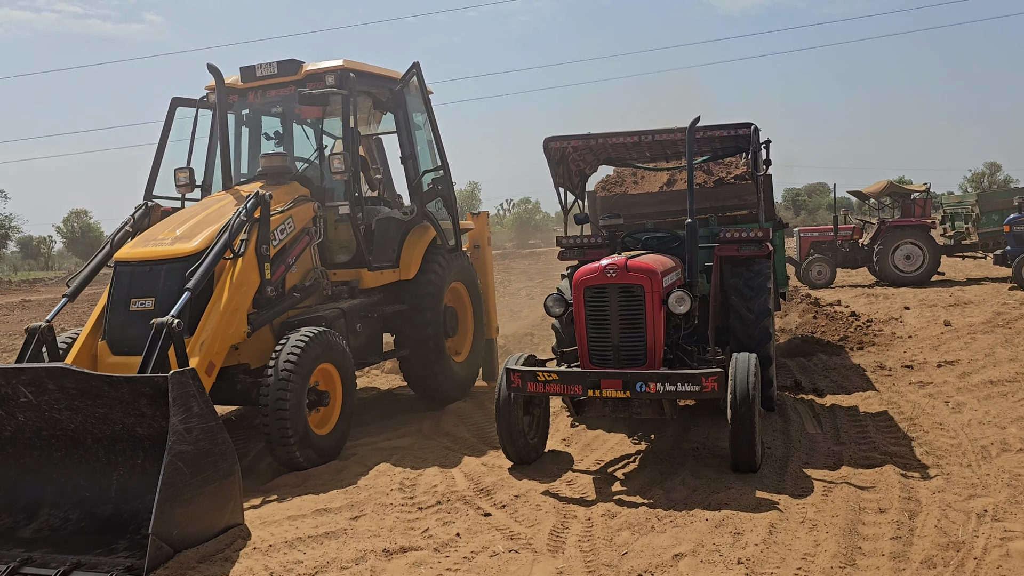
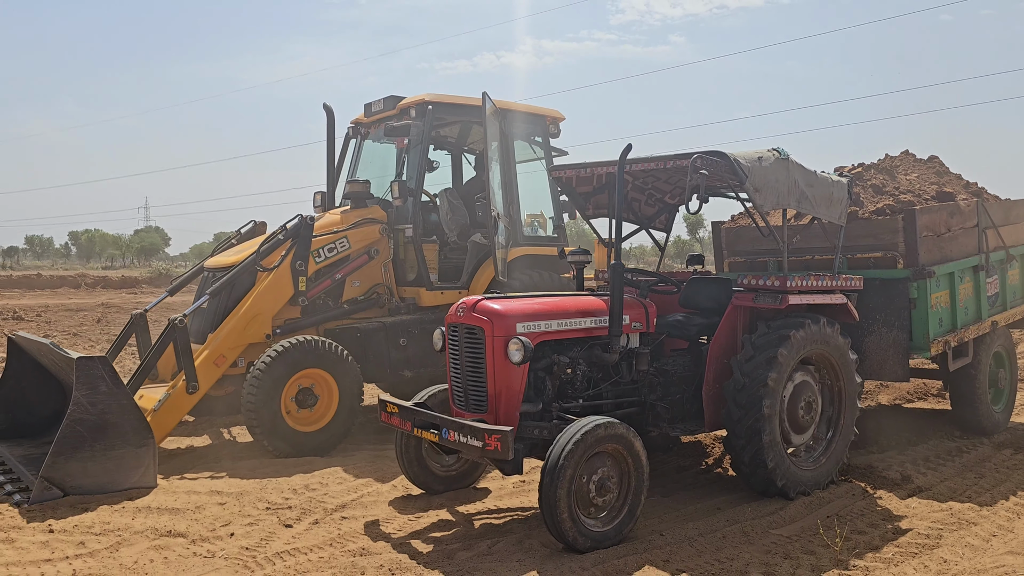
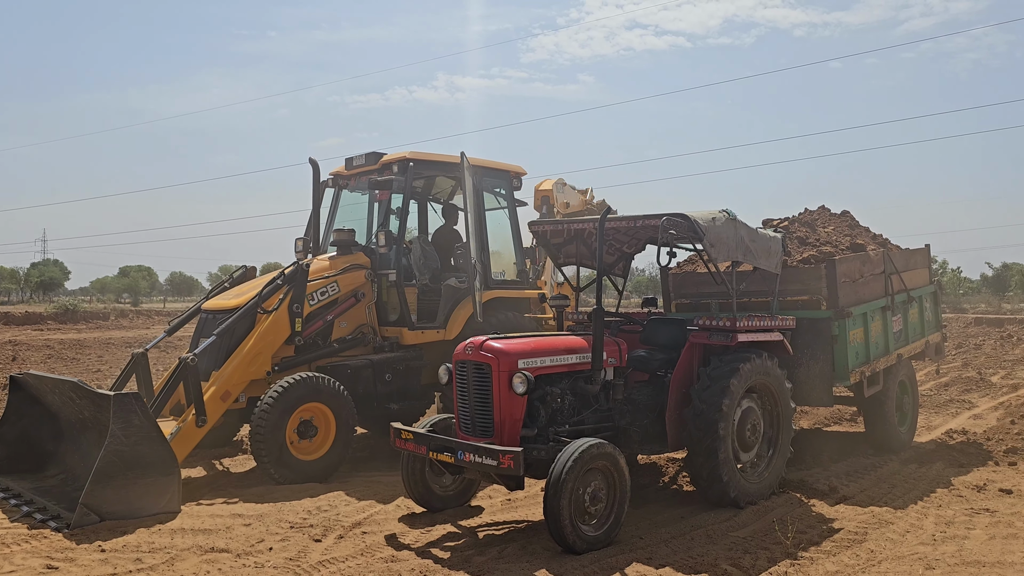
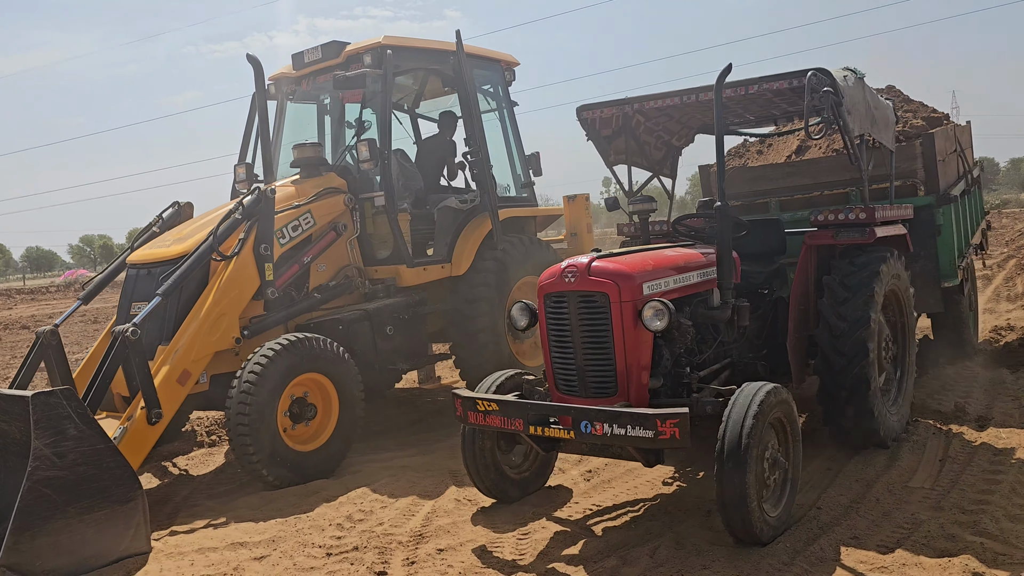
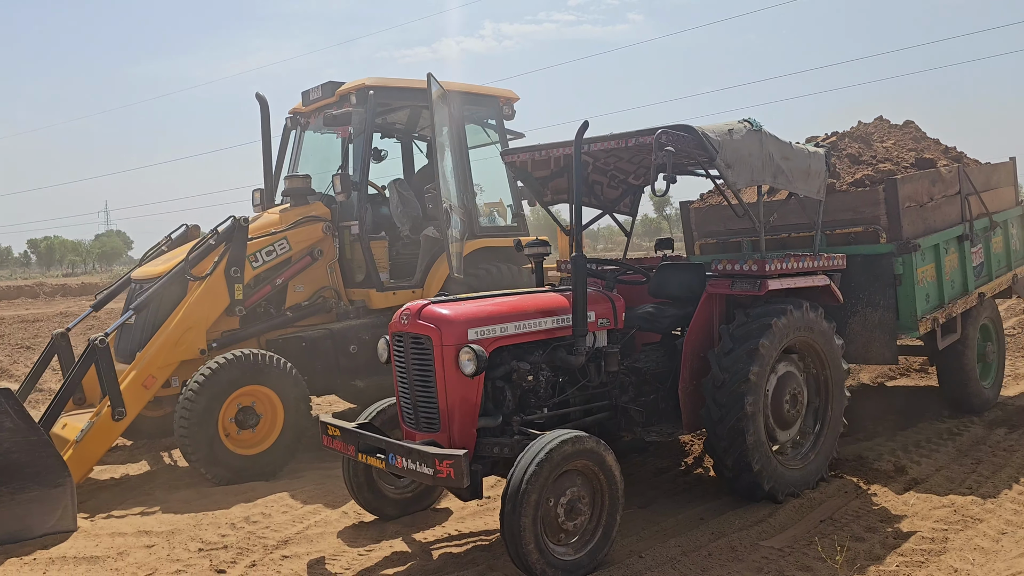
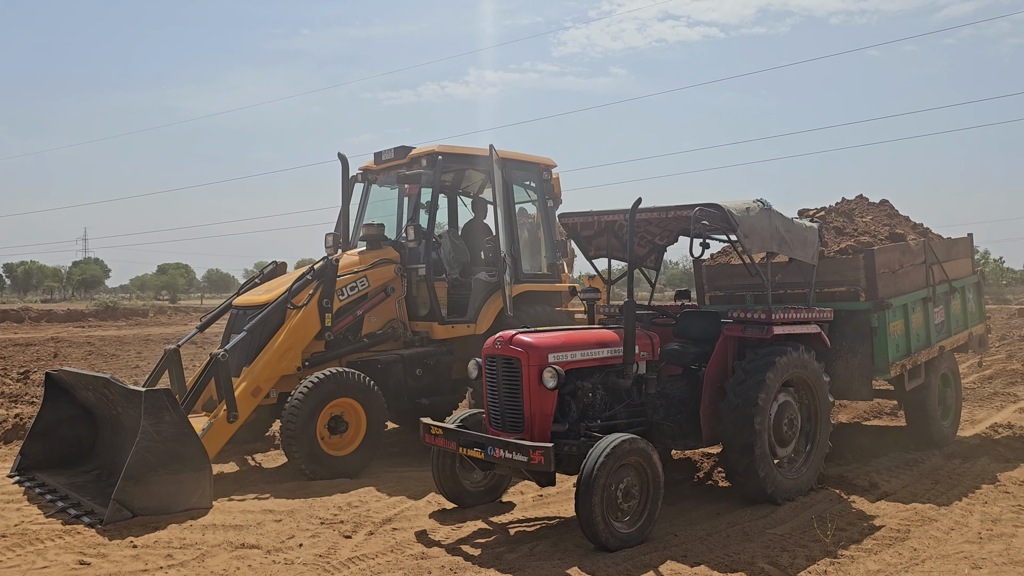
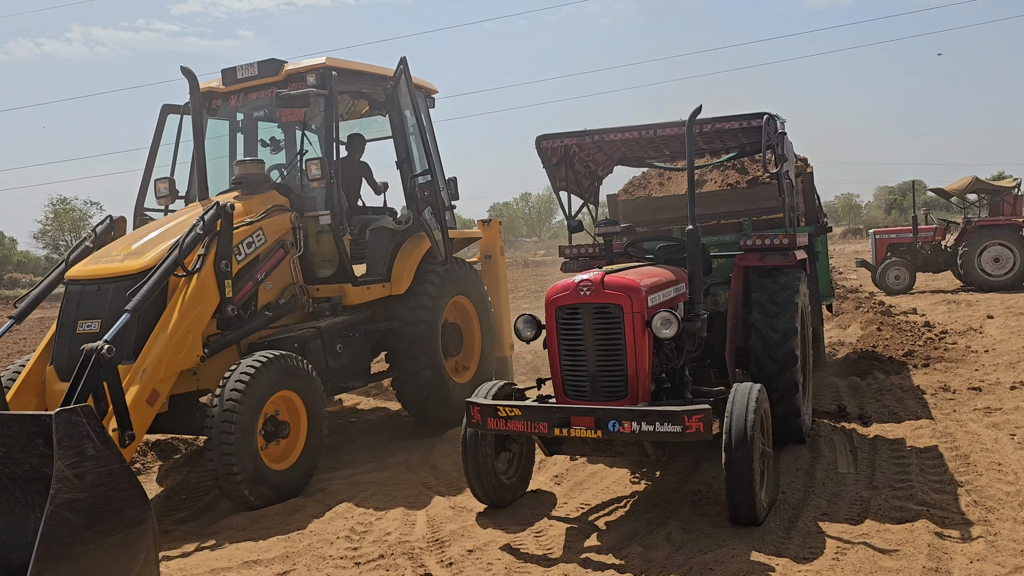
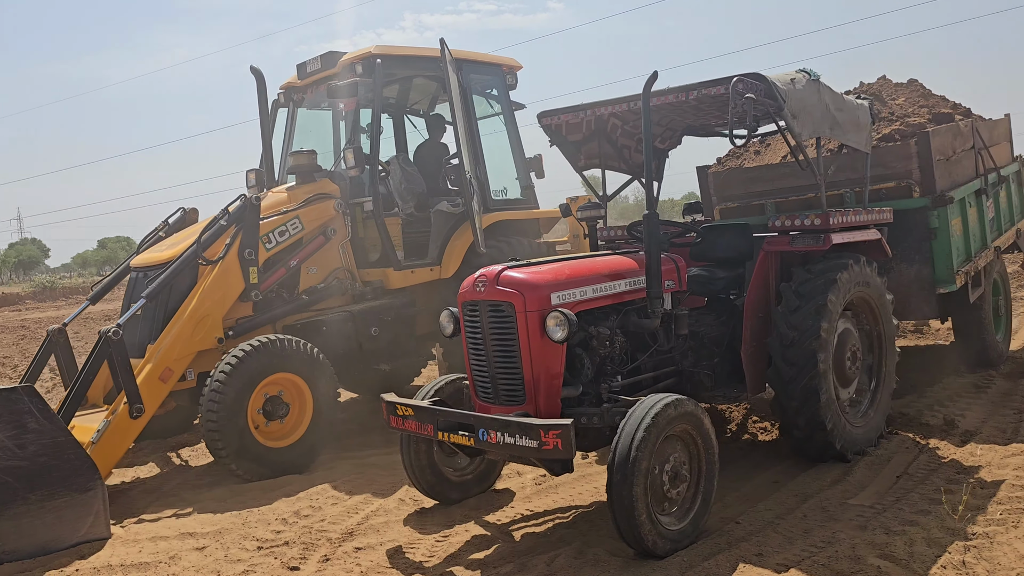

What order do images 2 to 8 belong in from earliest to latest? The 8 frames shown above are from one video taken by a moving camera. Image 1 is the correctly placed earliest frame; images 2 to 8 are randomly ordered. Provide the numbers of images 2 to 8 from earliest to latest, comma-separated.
7, 4, 8, 5, 2, 6, 3
